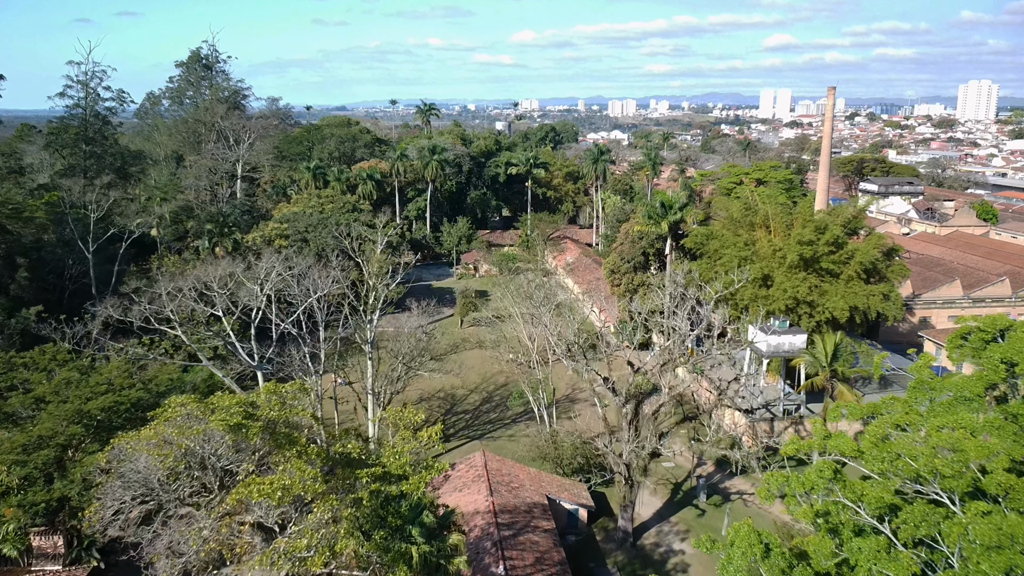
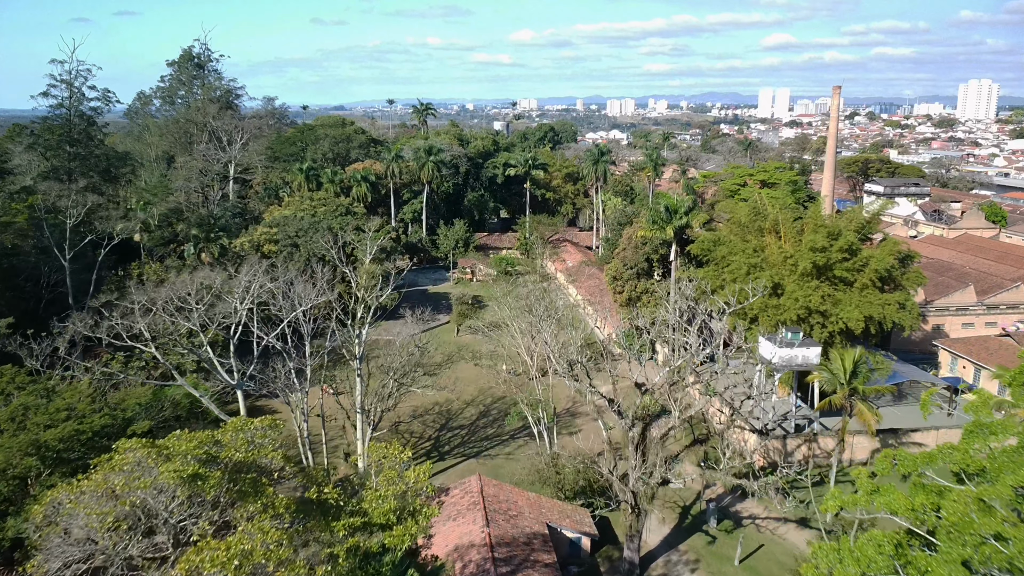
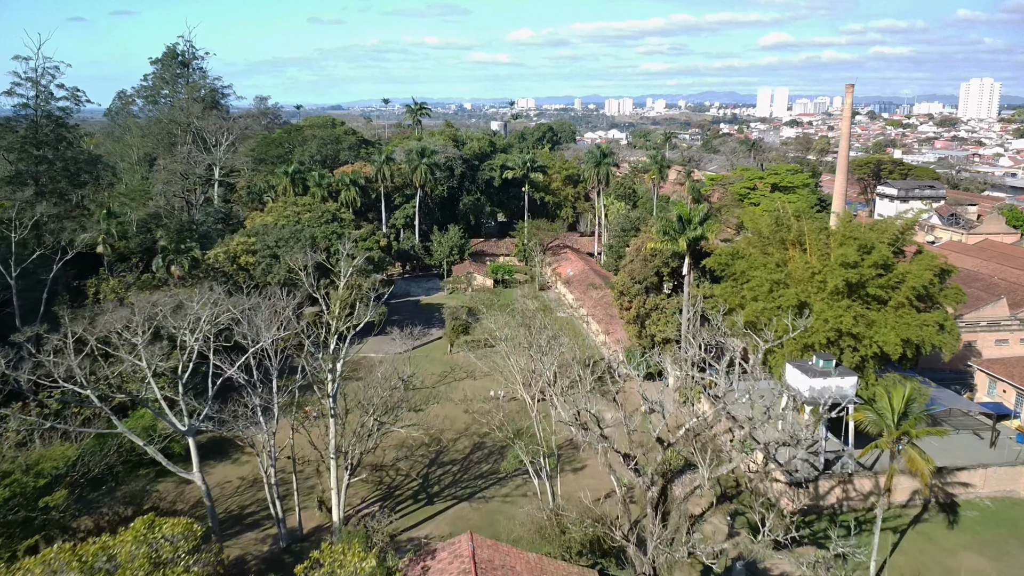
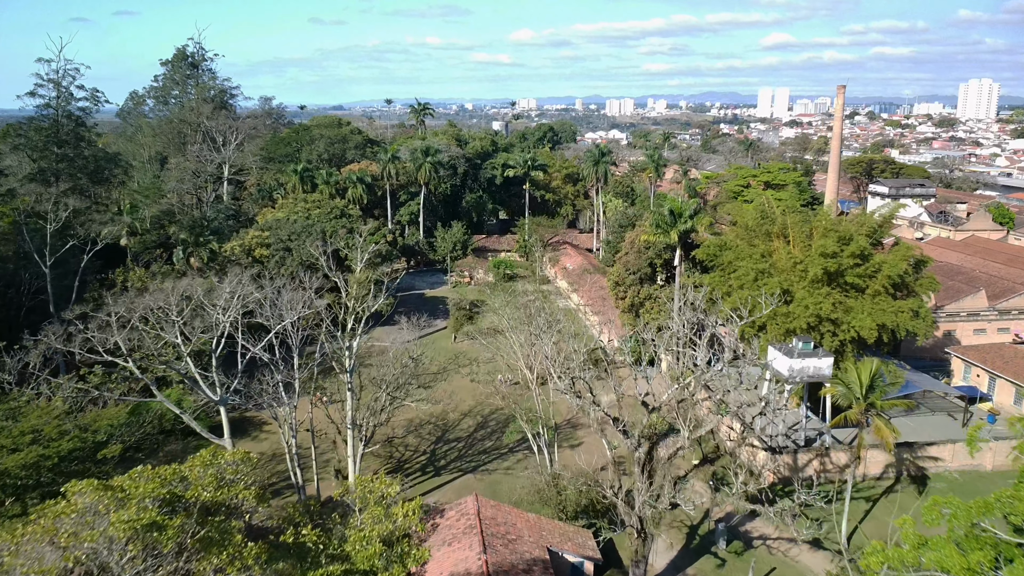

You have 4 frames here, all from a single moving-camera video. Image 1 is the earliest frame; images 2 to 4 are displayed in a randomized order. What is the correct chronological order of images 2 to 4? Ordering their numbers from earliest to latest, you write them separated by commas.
2, 4, 3
